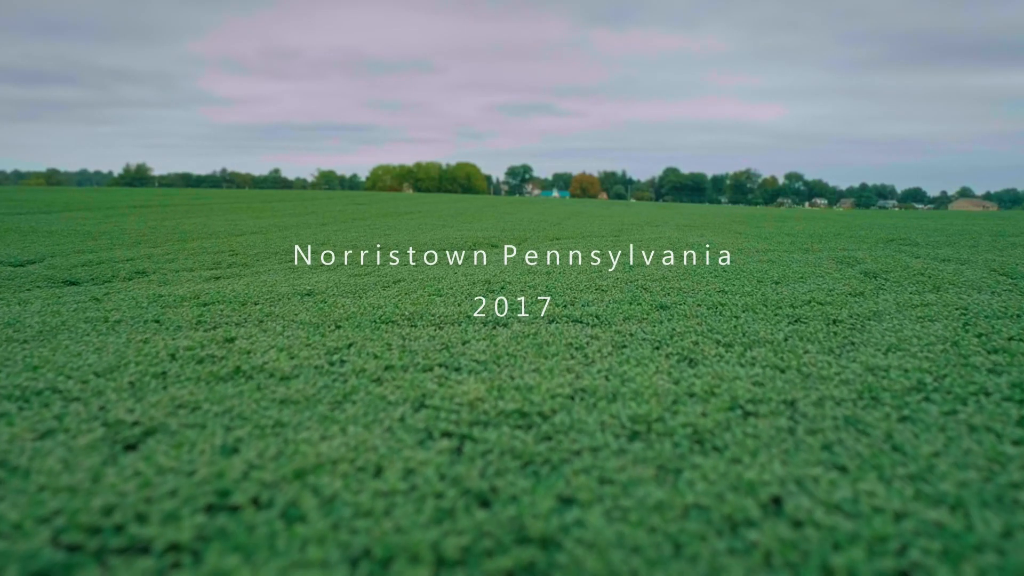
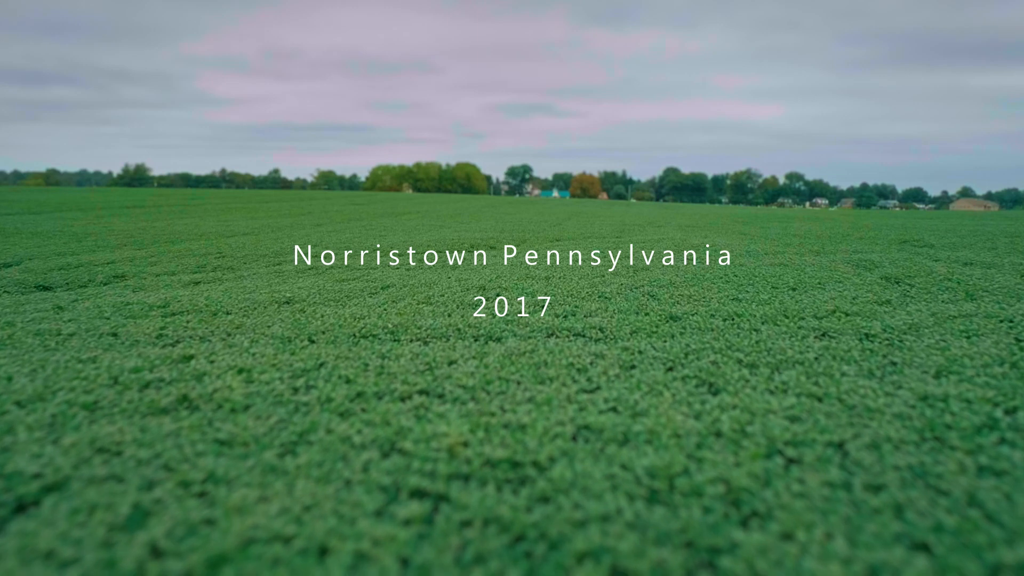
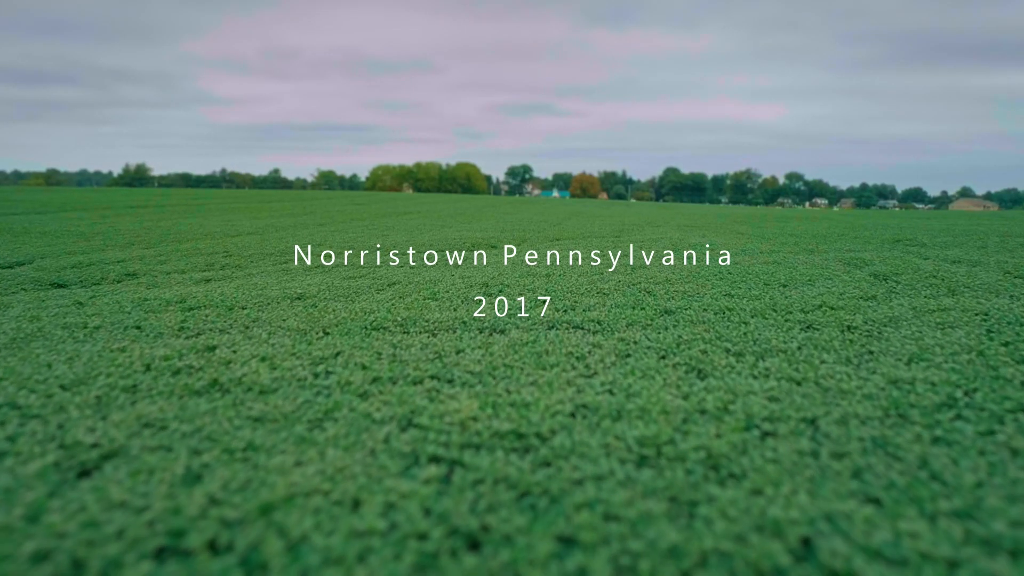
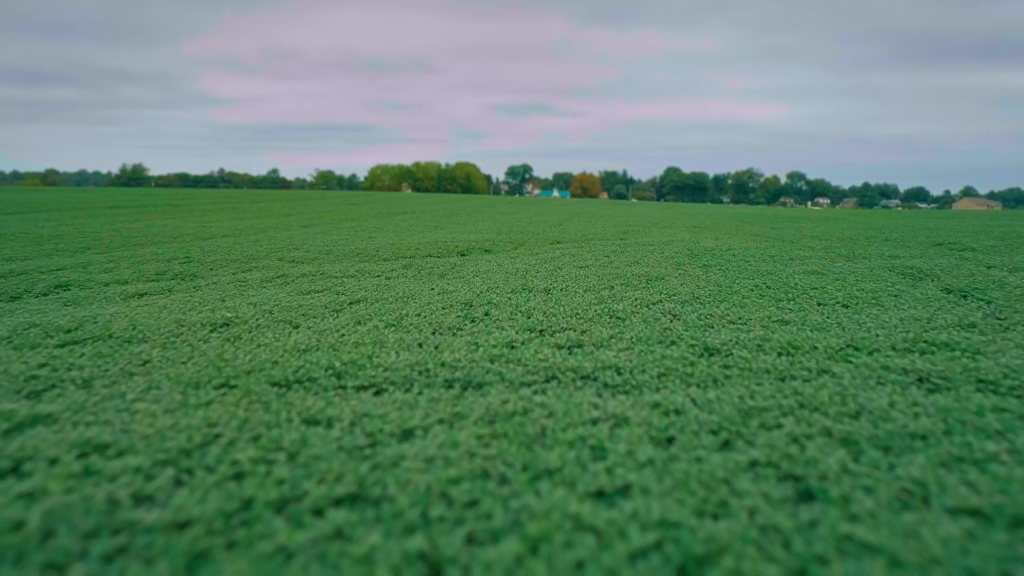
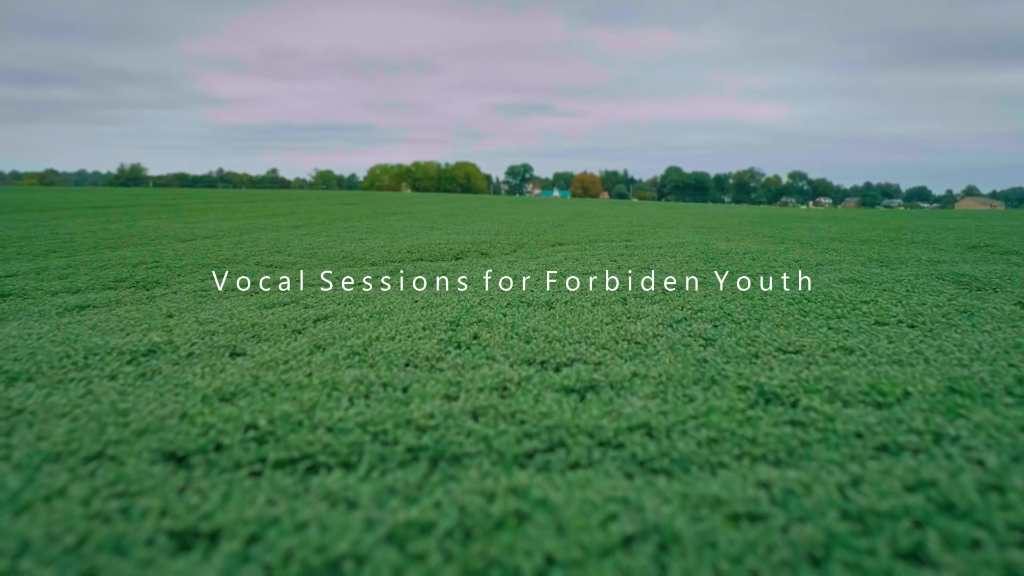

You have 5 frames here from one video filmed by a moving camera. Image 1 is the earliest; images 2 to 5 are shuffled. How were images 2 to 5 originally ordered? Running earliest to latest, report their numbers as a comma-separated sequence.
3, 2, 4, 5
